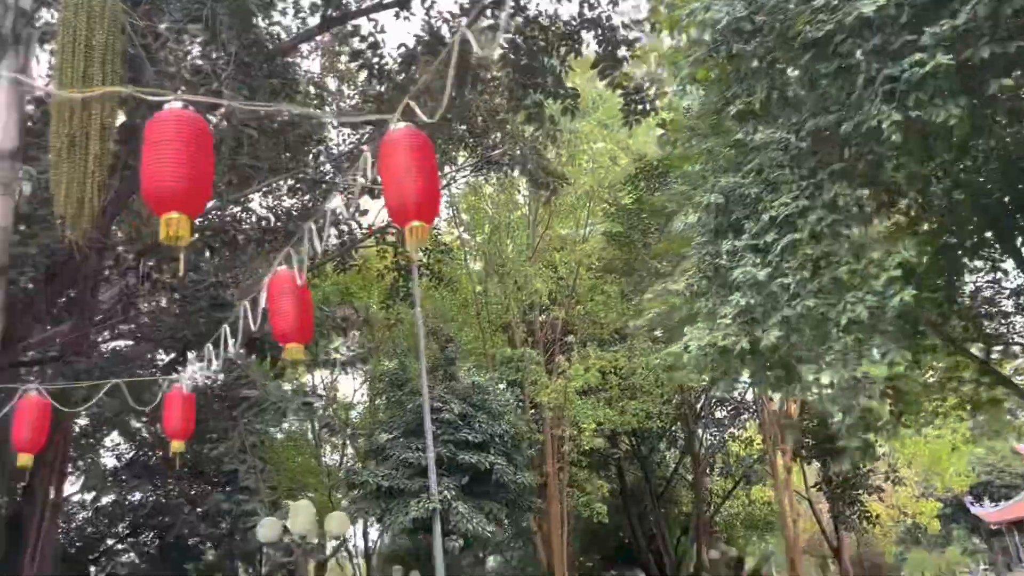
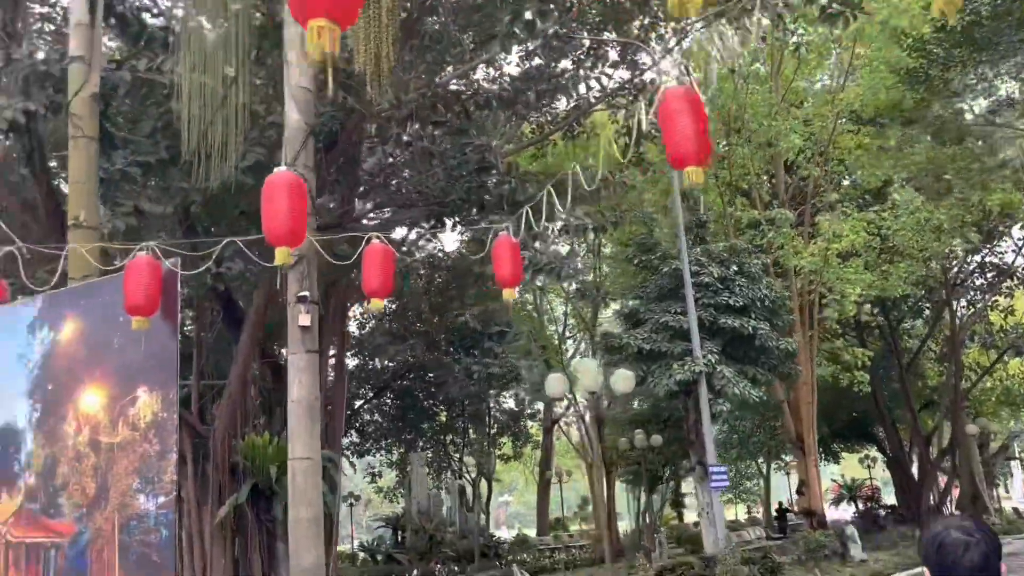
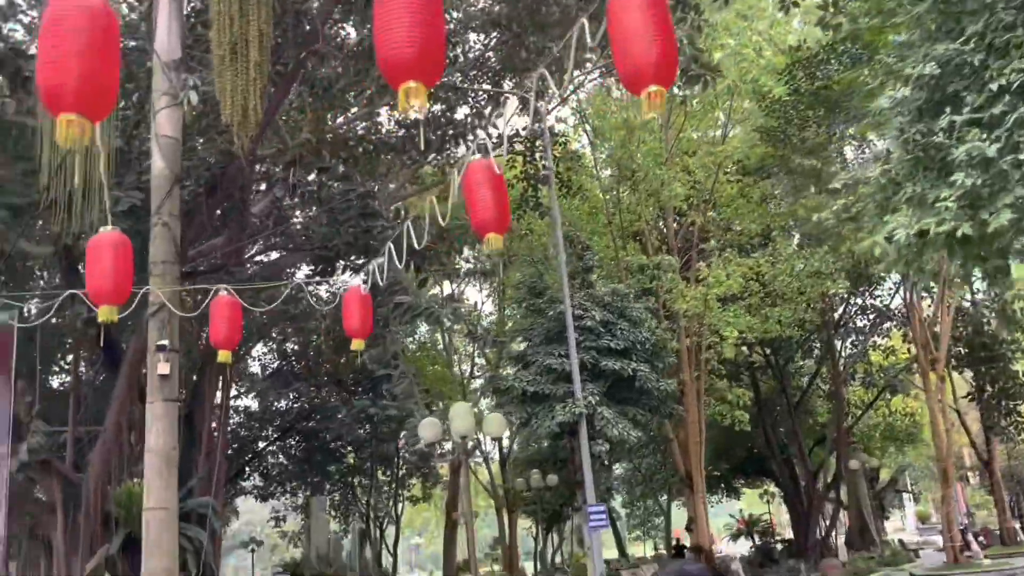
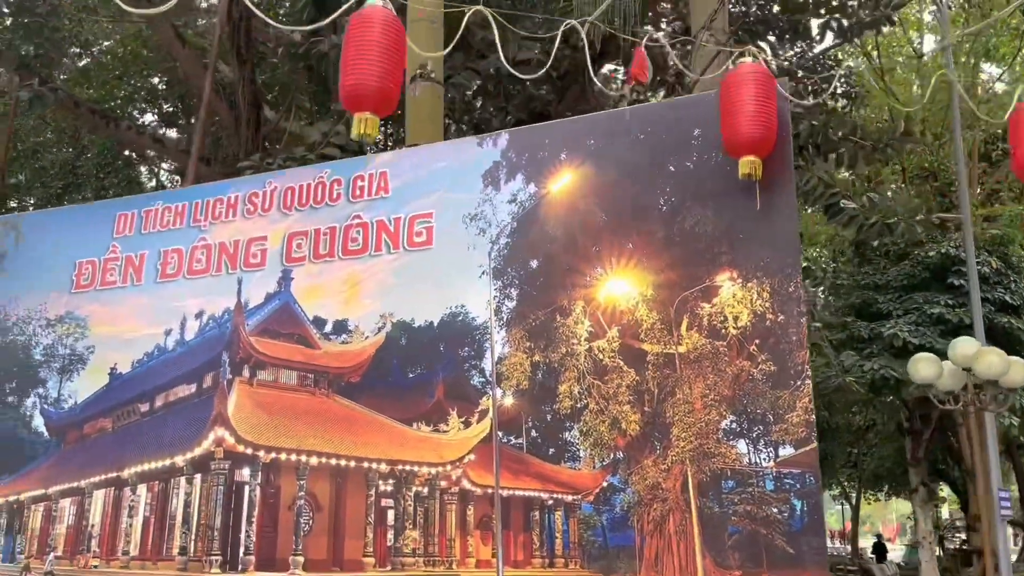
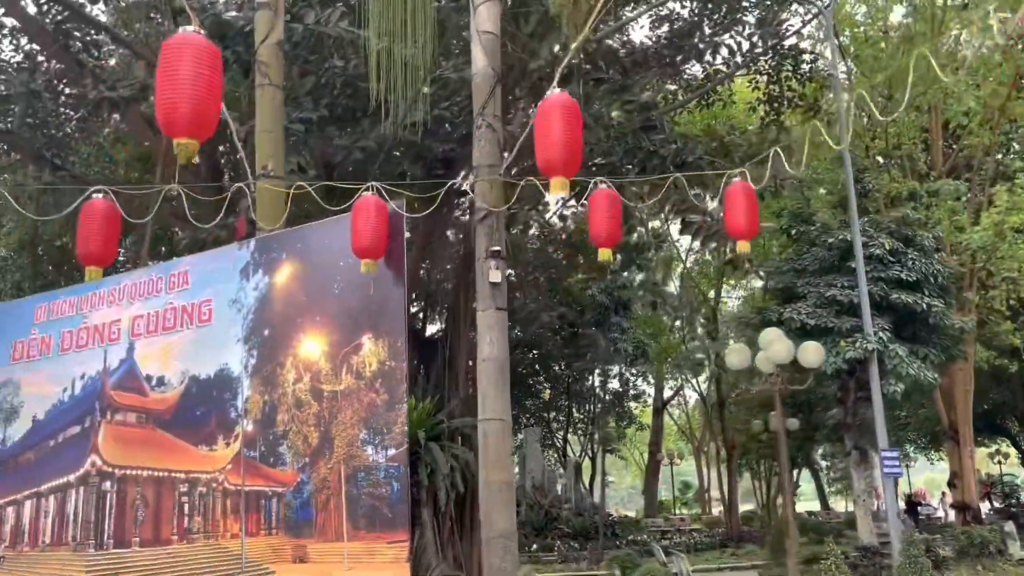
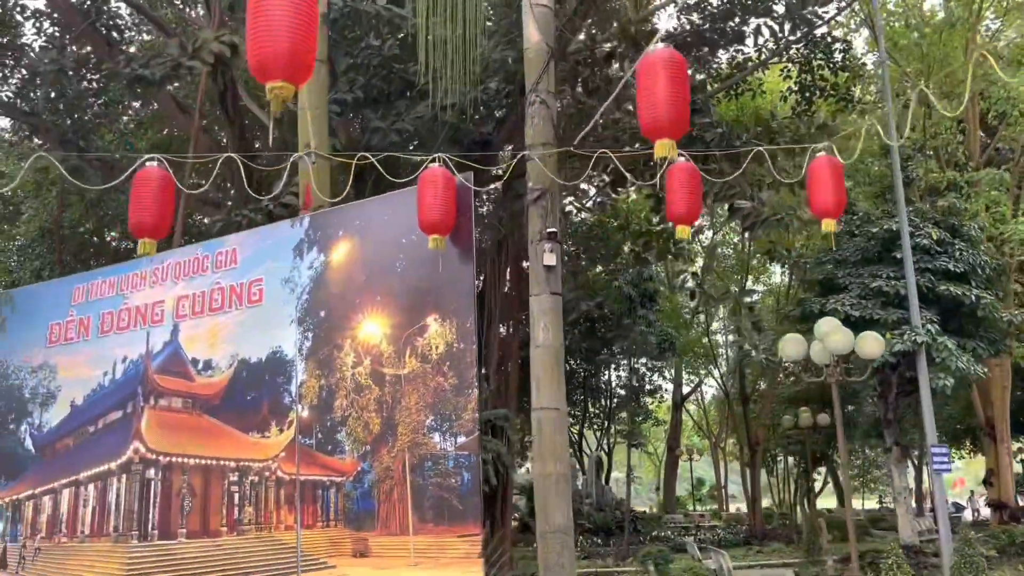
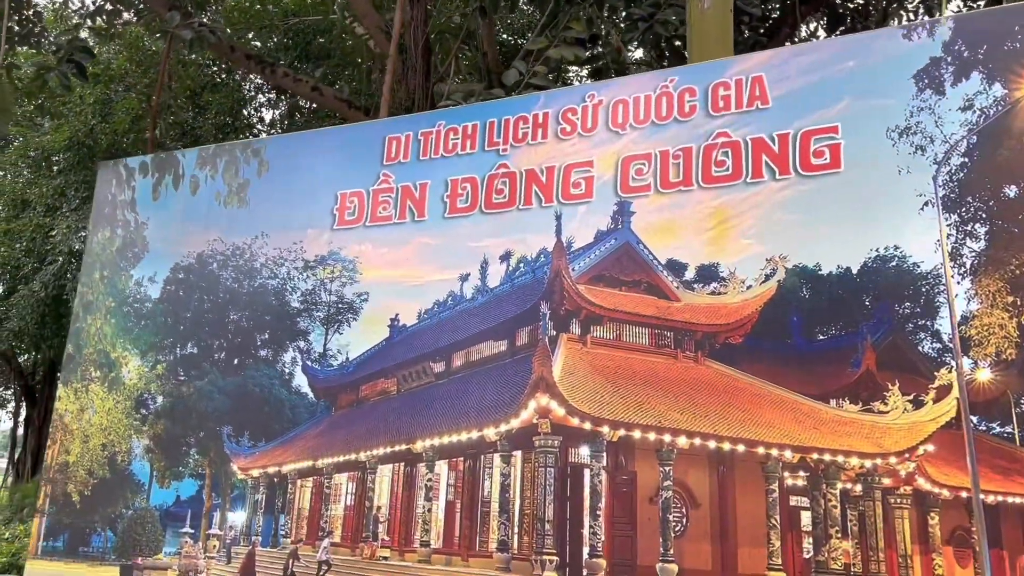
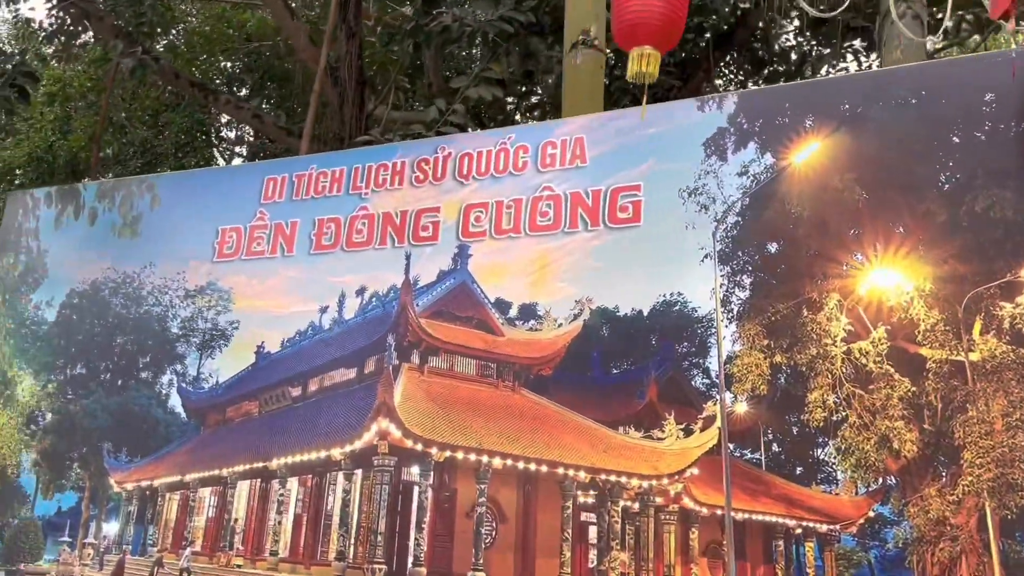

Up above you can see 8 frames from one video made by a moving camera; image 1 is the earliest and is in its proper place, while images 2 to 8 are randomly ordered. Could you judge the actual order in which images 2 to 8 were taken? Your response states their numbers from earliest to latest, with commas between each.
3, 2, 5, 6, 4, 8, 7
